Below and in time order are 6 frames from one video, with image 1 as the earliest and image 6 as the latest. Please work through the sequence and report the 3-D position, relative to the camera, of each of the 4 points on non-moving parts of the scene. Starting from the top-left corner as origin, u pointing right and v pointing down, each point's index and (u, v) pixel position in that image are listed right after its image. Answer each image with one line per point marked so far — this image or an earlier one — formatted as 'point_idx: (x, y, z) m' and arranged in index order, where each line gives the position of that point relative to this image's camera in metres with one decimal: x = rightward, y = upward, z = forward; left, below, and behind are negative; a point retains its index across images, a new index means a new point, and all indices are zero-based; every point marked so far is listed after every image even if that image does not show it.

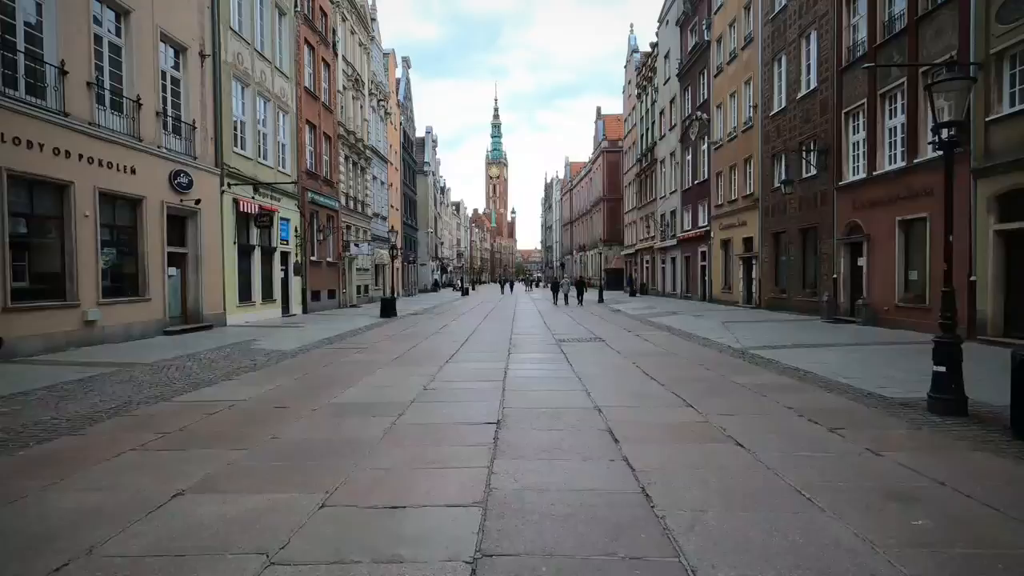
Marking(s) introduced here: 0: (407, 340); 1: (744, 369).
0: (-3.4, -1.7, +17.8) m
1: (+4.7, -1.7, +11.1) m
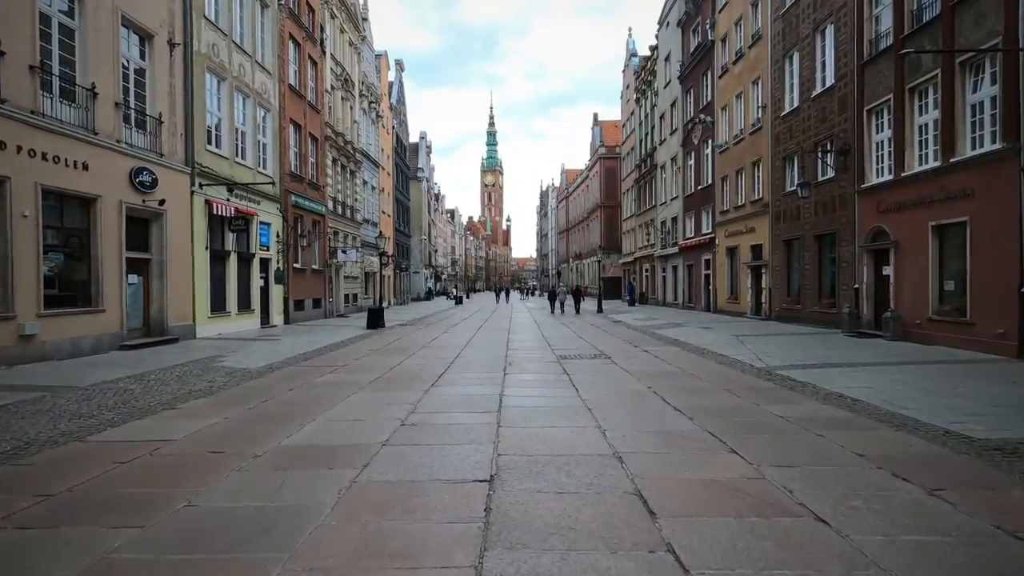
0: (-3.6, -2.0, +16.1) m
1: (+4.7, -1.9, +9.4) m
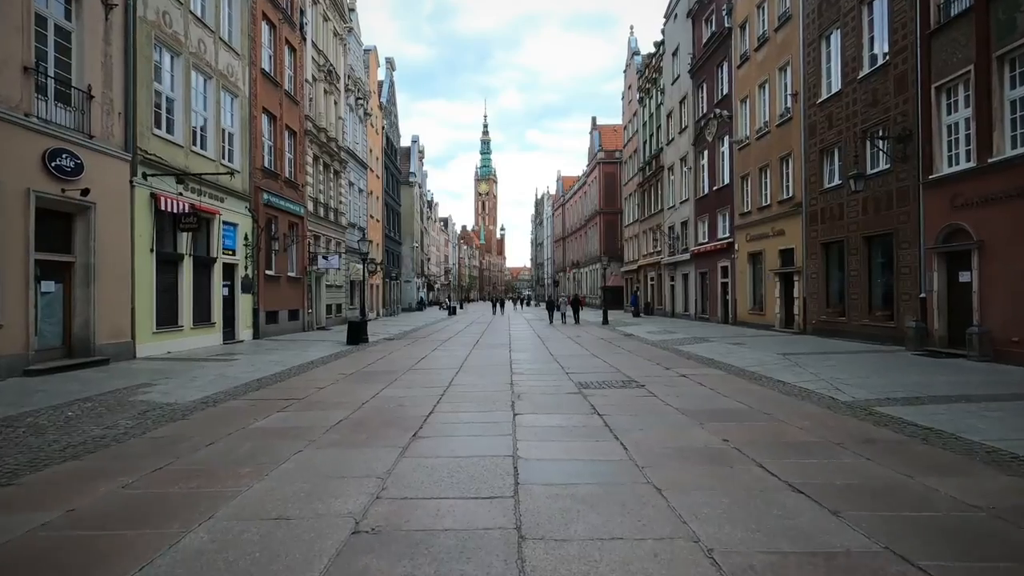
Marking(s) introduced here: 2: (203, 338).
0: (-3.4, -2.3, +13.0) m
1: (+4.9, -2.0, +6.4) m
2: (-11.4, -1.9, +19.9) m
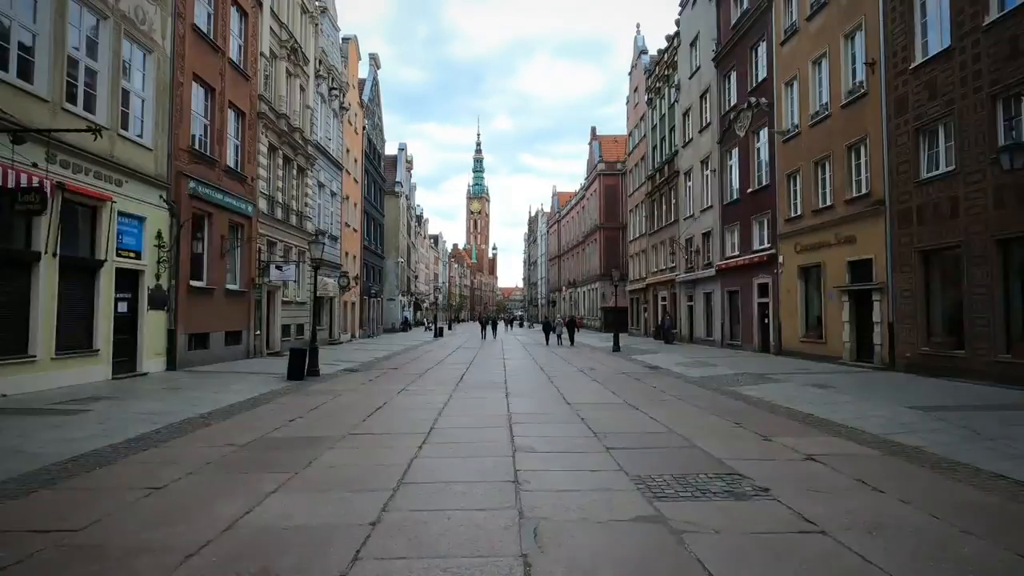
0: (-3.4, -2.4, +7.4) m
1: (+5.0, -2.0, +1.0) m
2: (-11.4, -2.2, +14.2) m
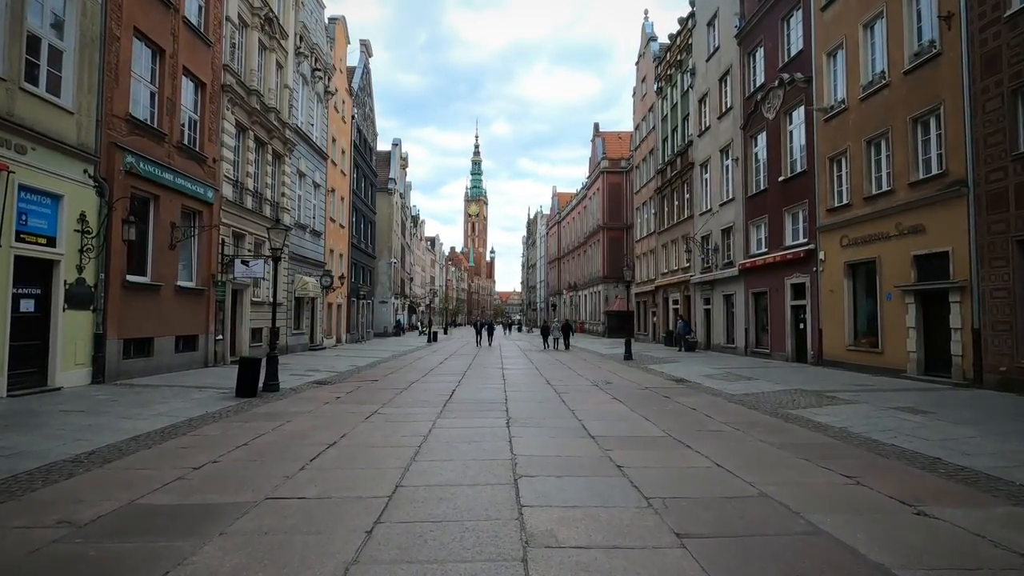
0: (-3.3, -2.3, +4.2) m
1: (+5.2, -1.8, -2.2) m
2: (-11.4, -2.1, +11.0) m
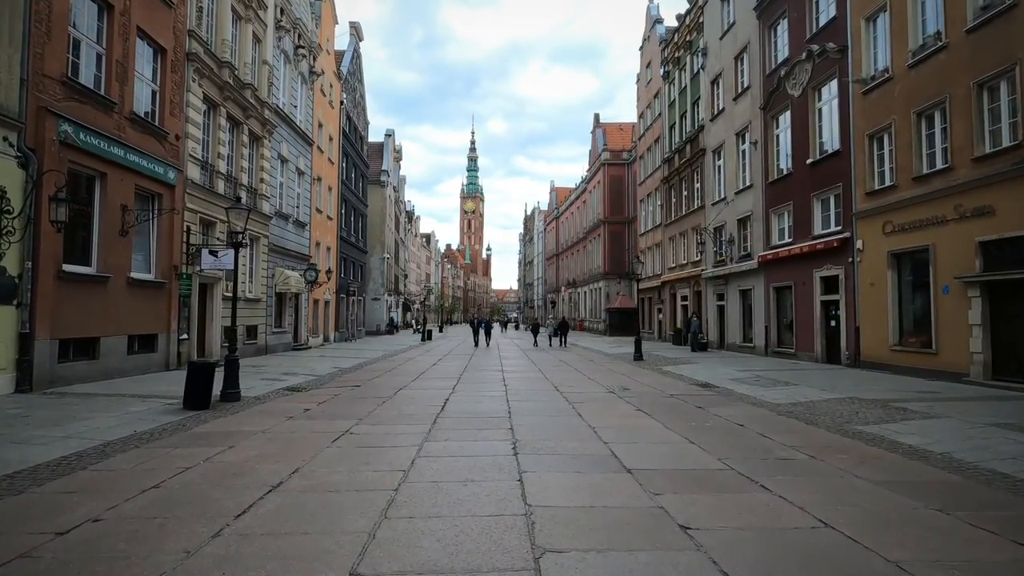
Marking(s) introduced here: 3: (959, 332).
0: (-3.2, -2.1, +2.0) m
1: (+5.4, -1.7, -4.4) m
2: (-11.3, -1.9, +8.6) m
3: (+12.0, -1.2, +14.5) m
